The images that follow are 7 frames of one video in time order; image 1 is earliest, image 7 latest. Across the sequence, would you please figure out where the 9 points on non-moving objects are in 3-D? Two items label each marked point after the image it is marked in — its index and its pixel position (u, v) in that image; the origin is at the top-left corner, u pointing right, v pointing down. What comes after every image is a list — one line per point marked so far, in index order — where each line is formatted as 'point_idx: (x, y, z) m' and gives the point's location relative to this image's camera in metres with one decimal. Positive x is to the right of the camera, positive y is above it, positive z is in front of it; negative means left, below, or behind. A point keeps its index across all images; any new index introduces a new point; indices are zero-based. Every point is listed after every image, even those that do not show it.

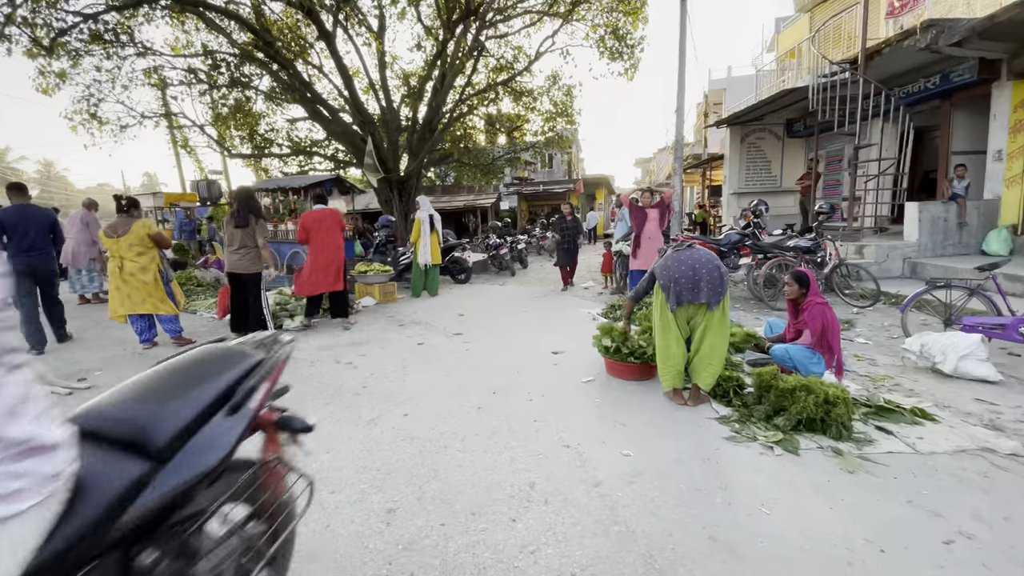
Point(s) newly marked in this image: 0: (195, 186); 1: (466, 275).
0: (-10.3, +3.4, +16.4) m
1: (-0.9, +0.3, +10.0) m
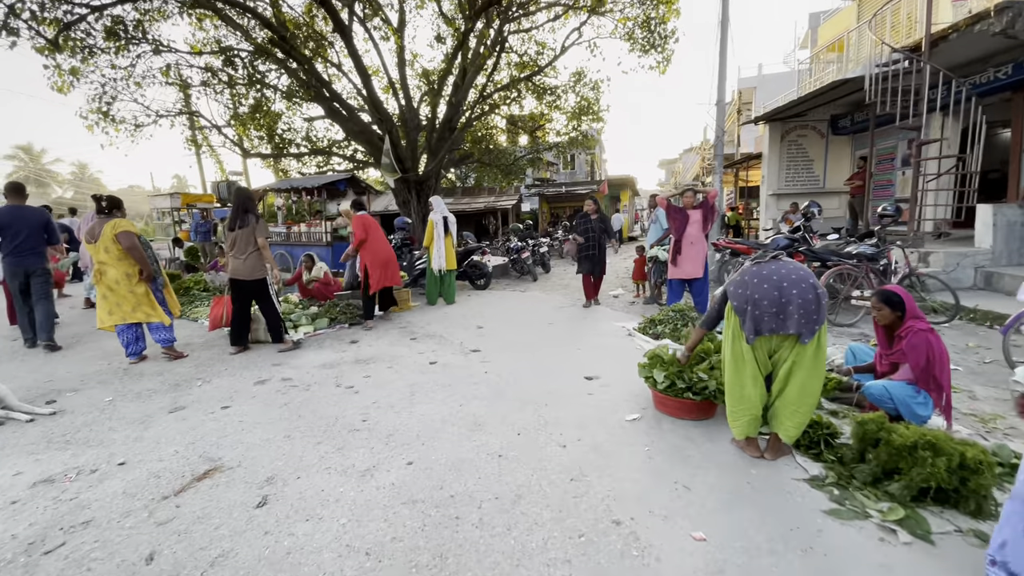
0: (-9.6, +3.3, +16.1) m
1: (-0.5, +0.2, +9.4) m
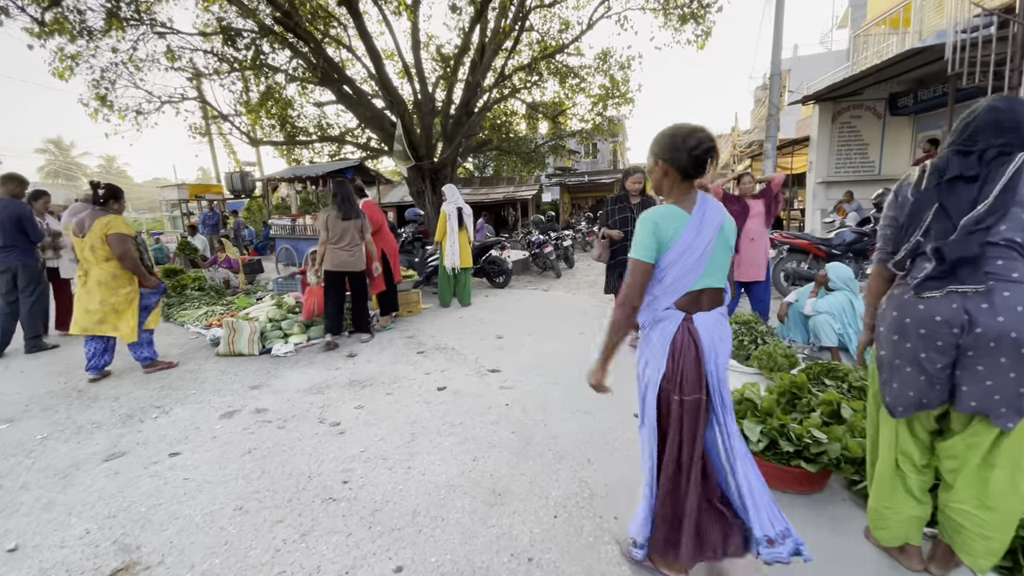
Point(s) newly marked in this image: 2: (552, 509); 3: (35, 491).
0: (-8.9, +3.5, +15.6) m
1: (-0.1, +0.2, +8.5) m
2: (+0.2, -1.0, +2.2) m
3: (-2.5, -1.0, +2.5) m
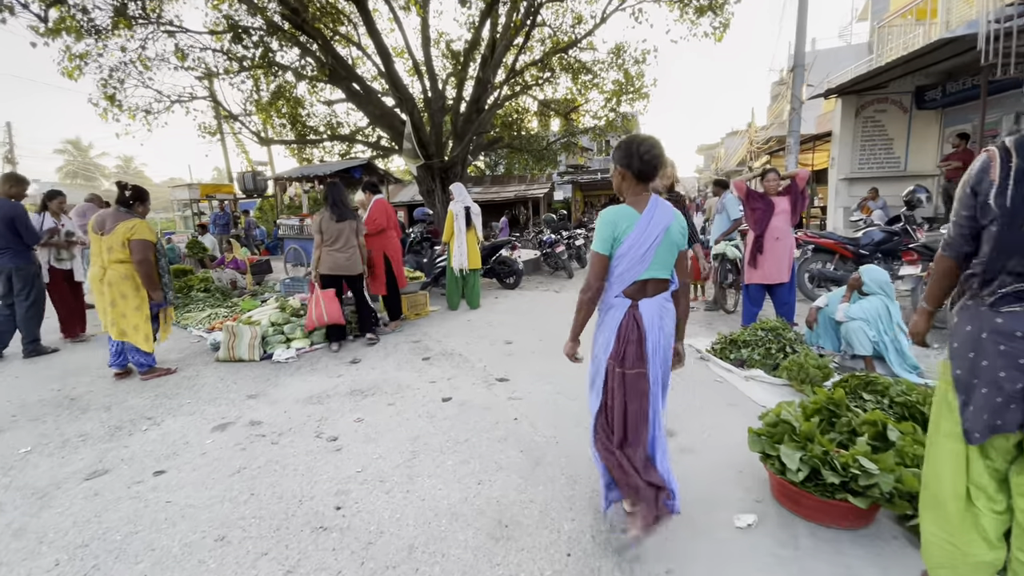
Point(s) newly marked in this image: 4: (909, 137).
0: (-8.6, +3.5, +15.5) m
1: (+0.1, +0.2, +8.3) m
2: (+0.2, -1.0, +1.9) m
3: (-2.4, -1.1, +2.4) m
4: (+8.5, +3.2, +10.6) m
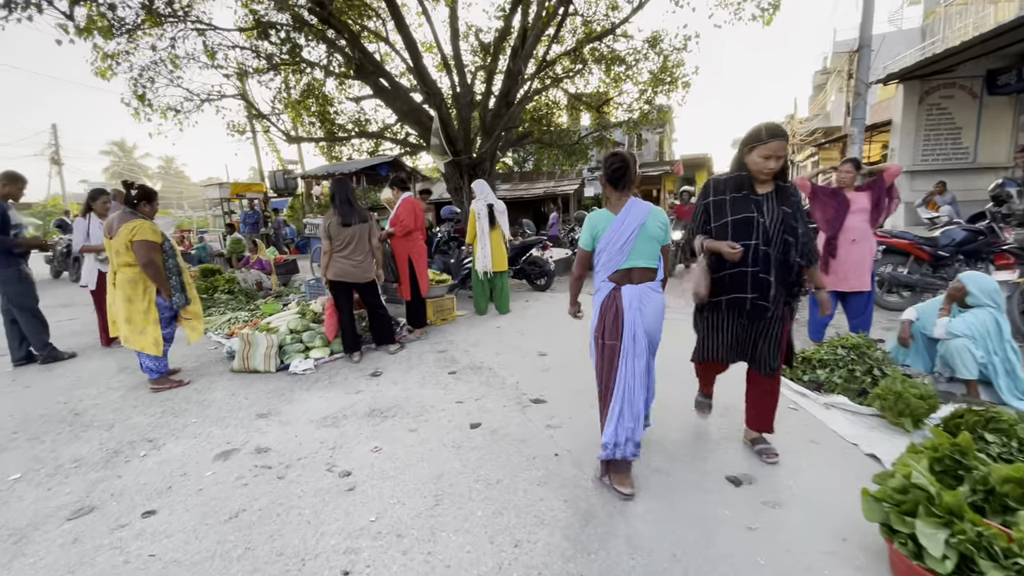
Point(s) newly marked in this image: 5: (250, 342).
0: (-7.6, +3.5, +15.5) m
1: (+0.6, +0.1, +7.8) m
2: (+0.4, -1.1, +1.5) m
3: (-2.2, -1.1, +2.1) m
4: (+9.2, +3.2, +9.6) m
5: (-2.3, -0.5, +4.3) m
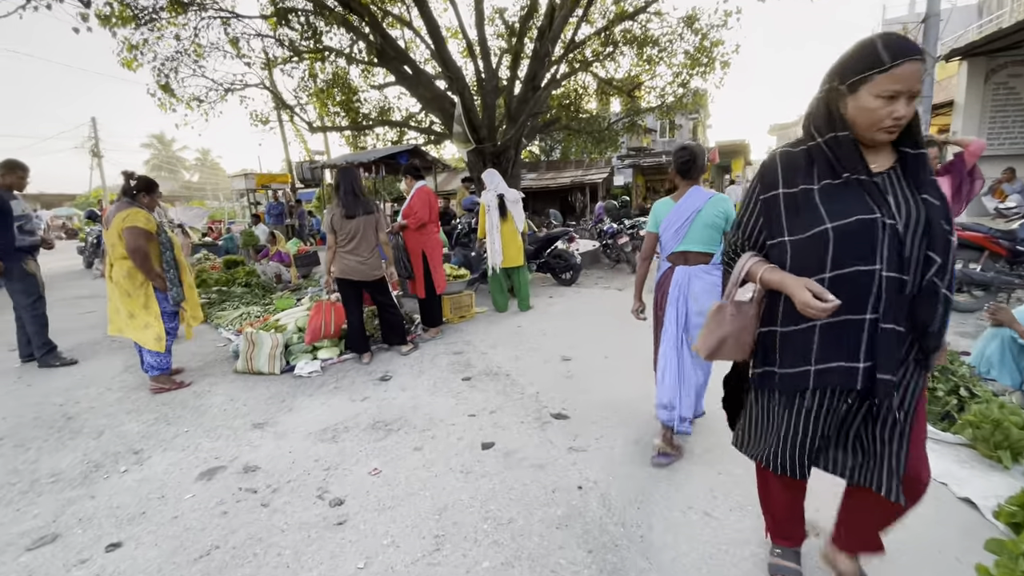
0: (-6.8, +3.8, +15.4) m
1: (+0.9, +0.2, +7.4) m
2: (+0.4, -1.1, +1.1) m
3: (-2.2, -1.2, +1.8) m
4: (+9.6, +3.2, +8.7) m
5: (-2.1, -0.4, +4.0) m
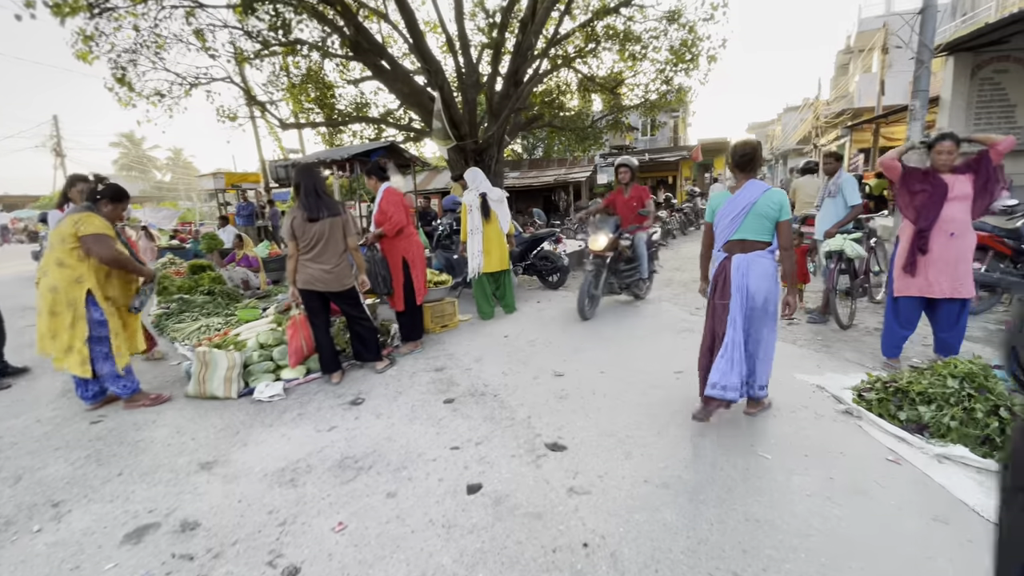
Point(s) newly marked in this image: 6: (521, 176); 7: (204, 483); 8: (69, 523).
0: (-7.4, +3.7, +14.8) m
1: (+0.7, +0.1, +7.1) m
2: (+0.4, -1.2, +0.8) m
3: (-2.2, -1.3, +1.4) m
4: (+9.3, +3.3, +8.6) m
5: (-2.2, -0.5, +3.6) m
6: (+0.3, +3.8, +16.7) m
7: (-1.5, -1.0, +2.5) m
8: (-2.0, -1.1, +2.2) m
